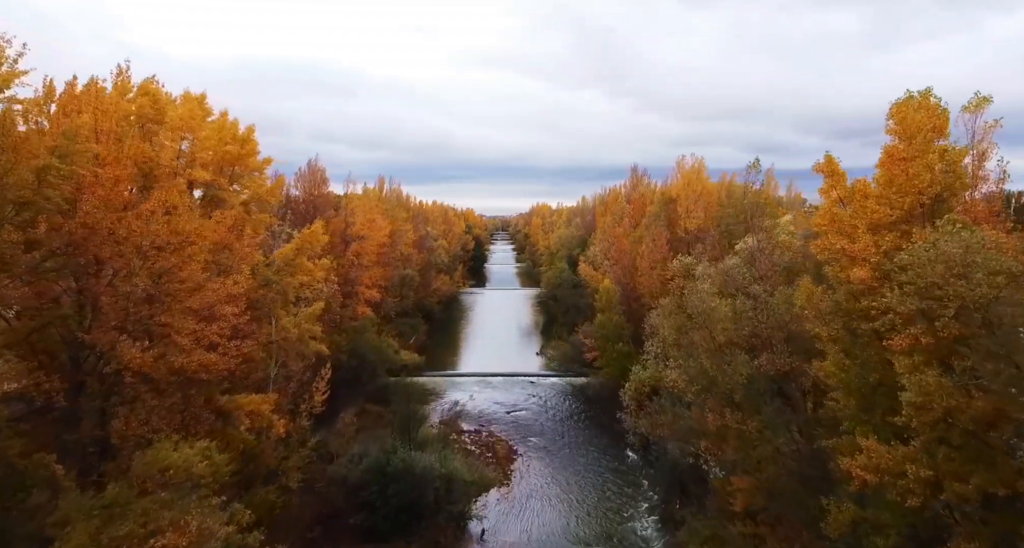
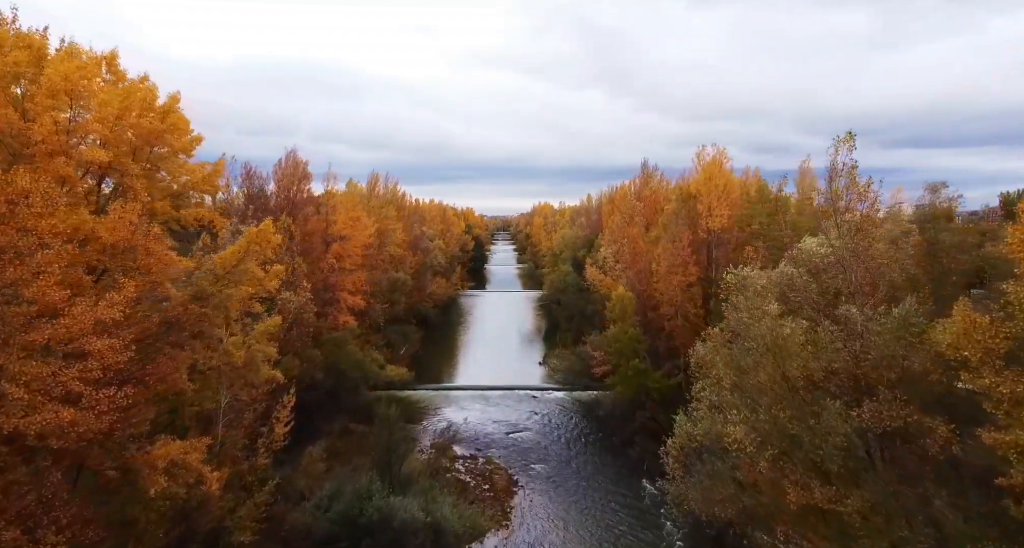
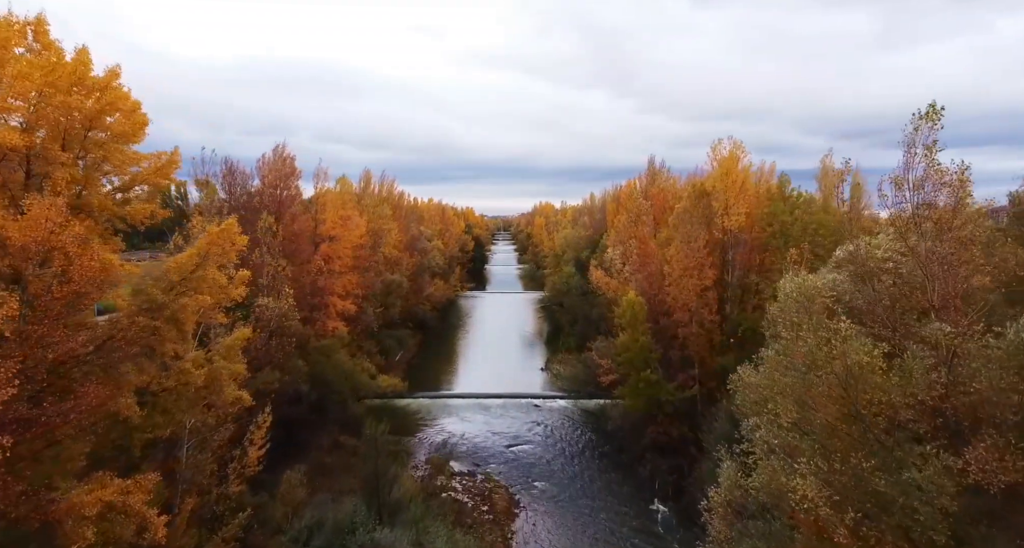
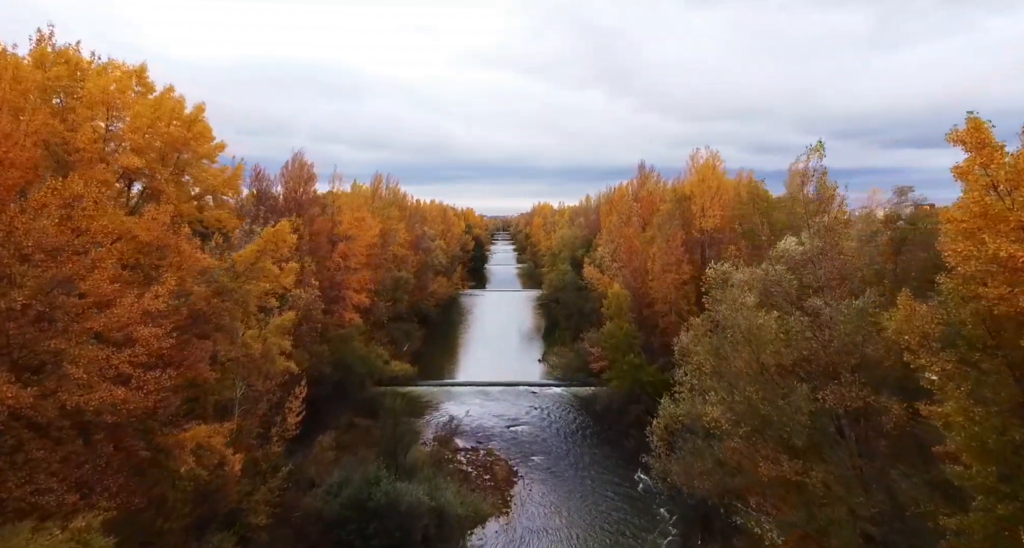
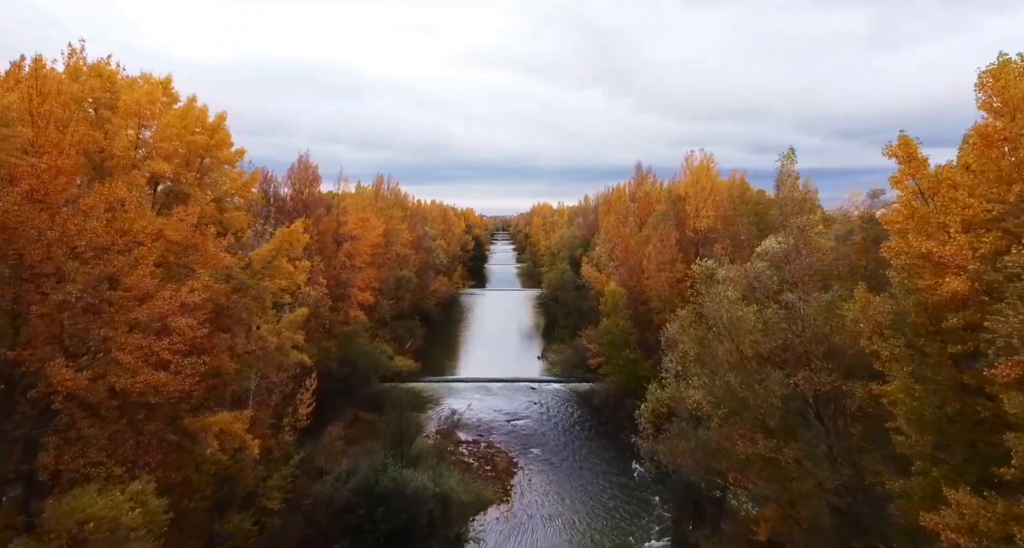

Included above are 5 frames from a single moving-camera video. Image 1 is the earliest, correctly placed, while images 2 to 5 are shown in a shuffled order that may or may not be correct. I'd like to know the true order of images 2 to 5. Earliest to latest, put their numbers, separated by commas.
5, 4, 2, 3
